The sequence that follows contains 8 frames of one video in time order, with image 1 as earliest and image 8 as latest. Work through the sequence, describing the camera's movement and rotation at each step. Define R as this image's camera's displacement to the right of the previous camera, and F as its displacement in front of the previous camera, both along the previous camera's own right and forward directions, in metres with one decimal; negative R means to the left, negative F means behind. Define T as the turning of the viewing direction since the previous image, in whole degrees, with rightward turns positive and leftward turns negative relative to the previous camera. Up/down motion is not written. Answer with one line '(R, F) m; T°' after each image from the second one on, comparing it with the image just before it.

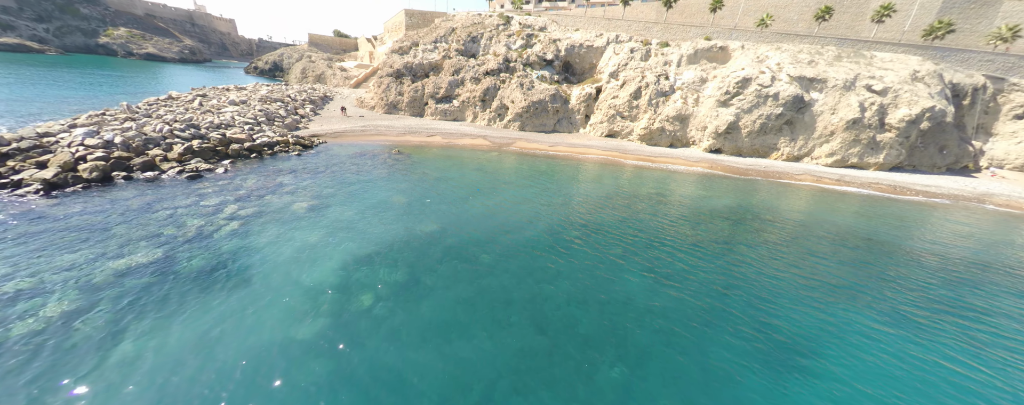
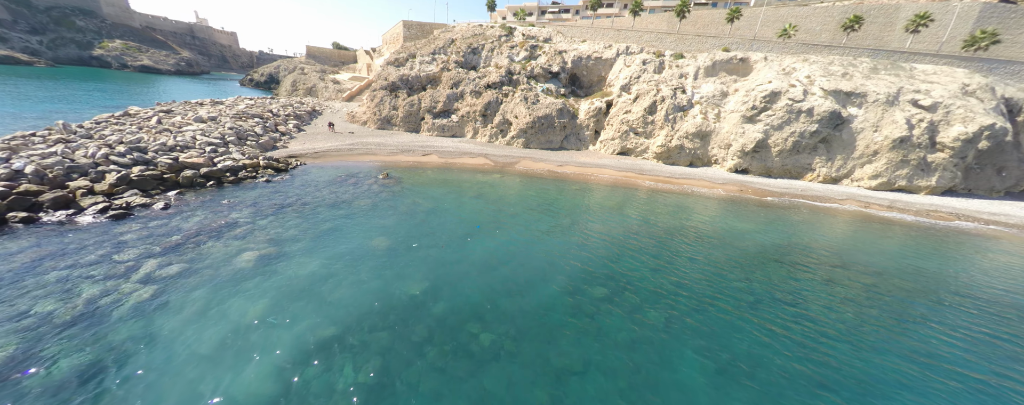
(-0.5, +3.7) m; 0°
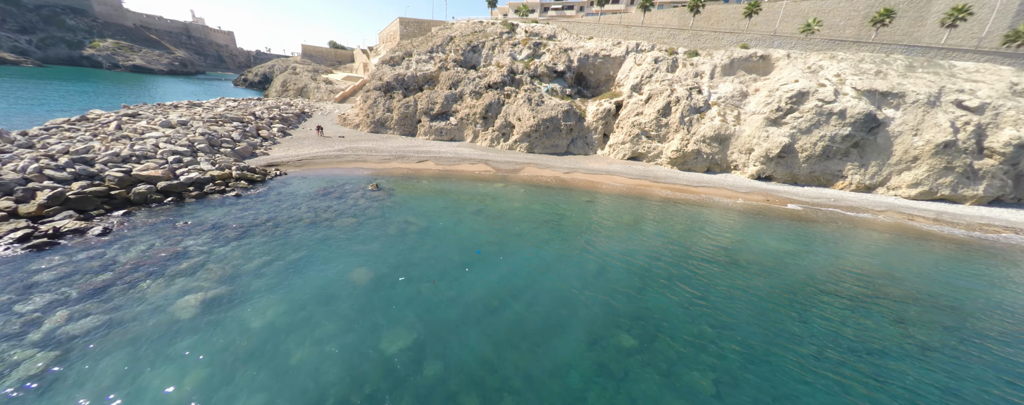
(-0.3, +2.6) m; 0°
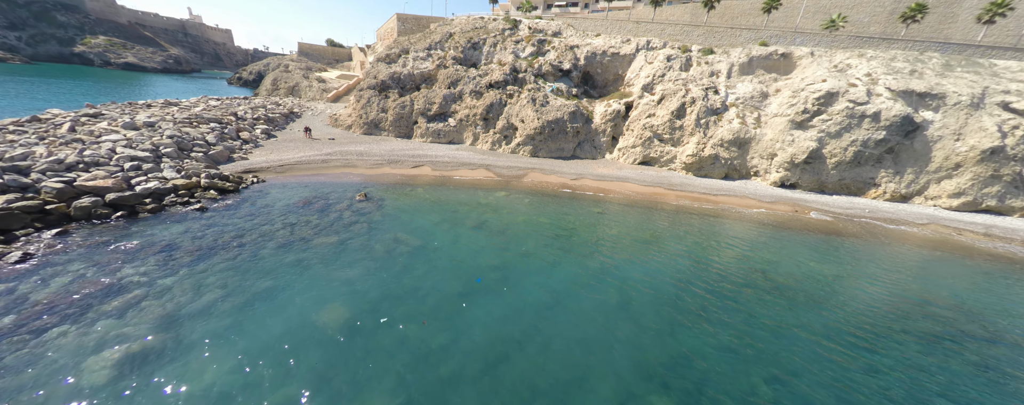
(-0.3, +2.3) m; 0°
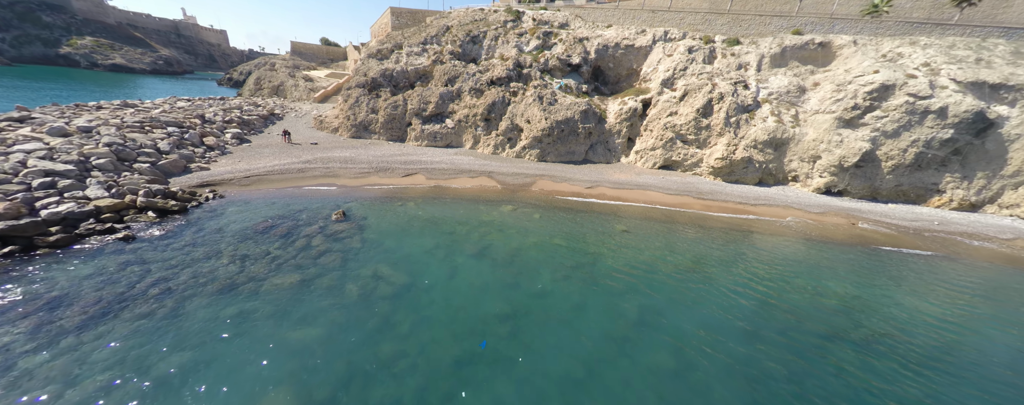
(-0.5, +3.4) m; 0°
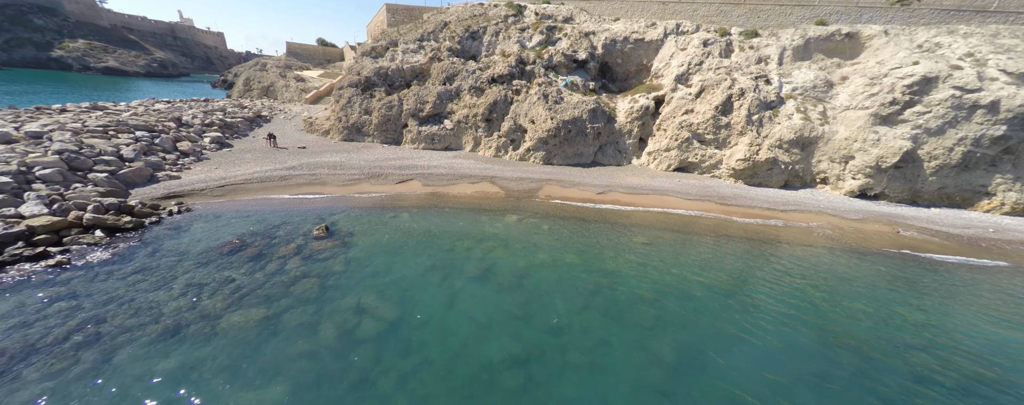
(-0.3, +2.0) m; 0°
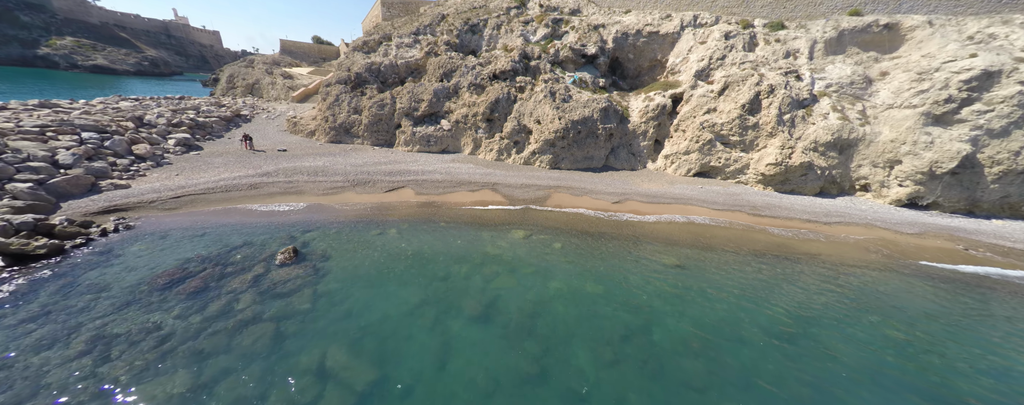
(-0.3, +2.5) m; 0°
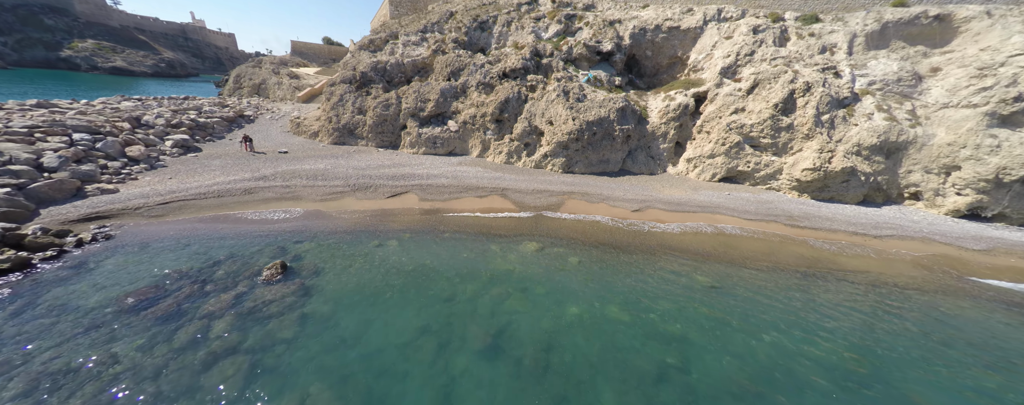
(-0.2, +1.4) m; -2°
